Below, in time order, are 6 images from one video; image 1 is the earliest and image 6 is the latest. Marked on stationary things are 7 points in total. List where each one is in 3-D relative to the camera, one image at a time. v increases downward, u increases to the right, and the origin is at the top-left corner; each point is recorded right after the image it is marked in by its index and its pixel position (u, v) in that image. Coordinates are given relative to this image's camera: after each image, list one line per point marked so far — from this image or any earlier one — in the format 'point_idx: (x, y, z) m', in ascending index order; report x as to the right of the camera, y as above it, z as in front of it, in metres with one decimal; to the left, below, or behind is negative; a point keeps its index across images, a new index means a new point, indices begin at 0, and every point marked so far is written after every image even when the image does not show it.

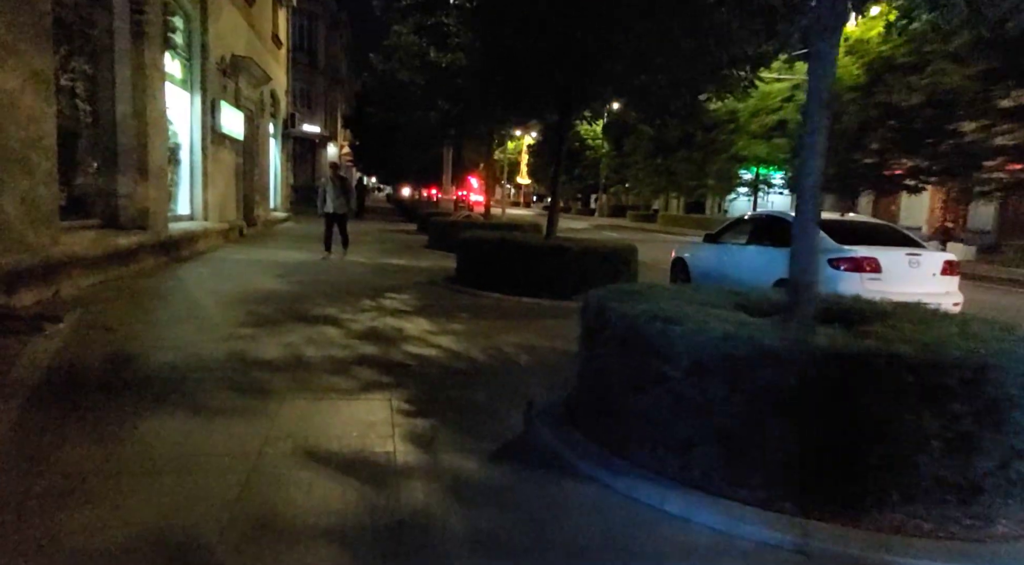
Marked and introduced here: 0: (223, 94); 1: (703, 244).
0: (-7.3, +4.7, +16.5) m
1: (+3.6, +0.7, +12.4) m
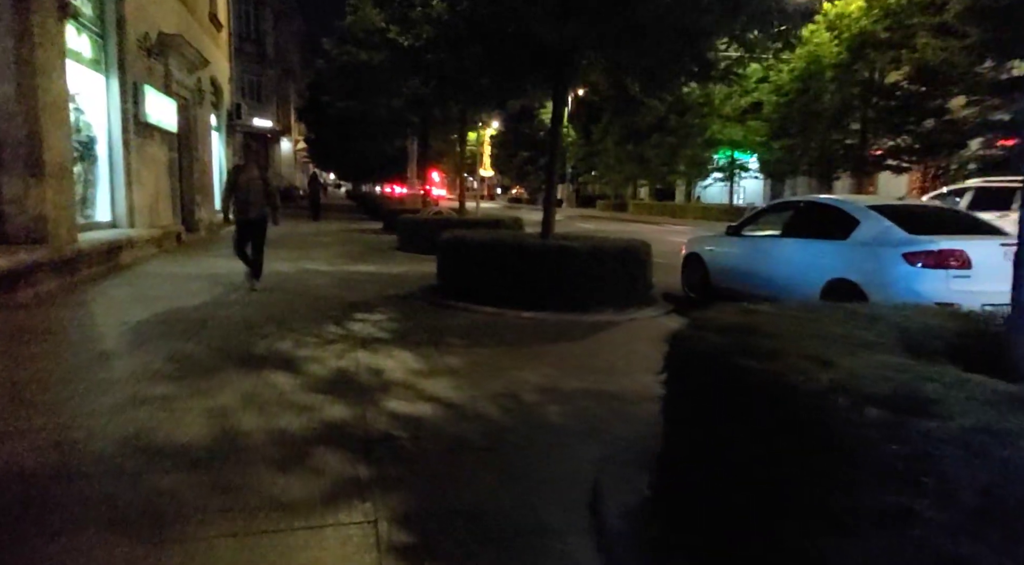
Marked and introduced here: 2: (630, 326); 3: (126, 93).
0: (-7.8, +4.4, +14.1) m
1: (+3.4, +0.7, +10.7) m
2: (+1.5, -0.6, +8.5) m
3: (-7.6, +3.7, +13.0) m
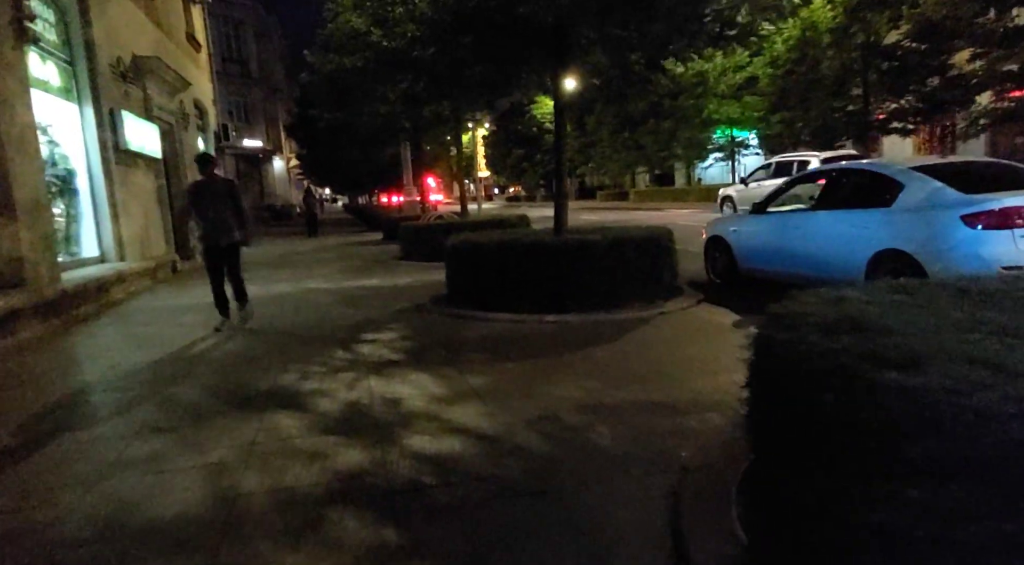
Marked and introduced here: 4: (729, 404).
0: (-7.9, +3.7, +13.5) m
1: (+3.6, +1.0, +10.0) m
2: (+1.7, -0.5, +7.8) m
3: (-7.7, +3.0, +12.4) m
4: (+1.5, -0.9, +4.7) m
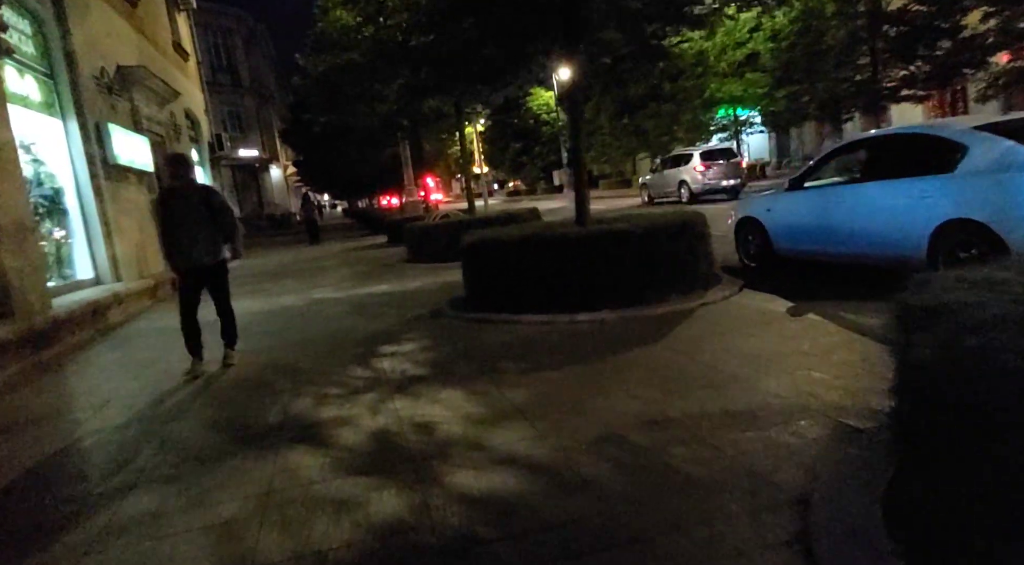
0: (-7.8, +3.2, +12.8) m
1: (+3.8, +1.3, +9.3) m
2: (+2.1, -0.3, +7.1) m
3: (-7.5, +2.6, +11.7) m
4: (+1.9, -0.8, +4.0) m
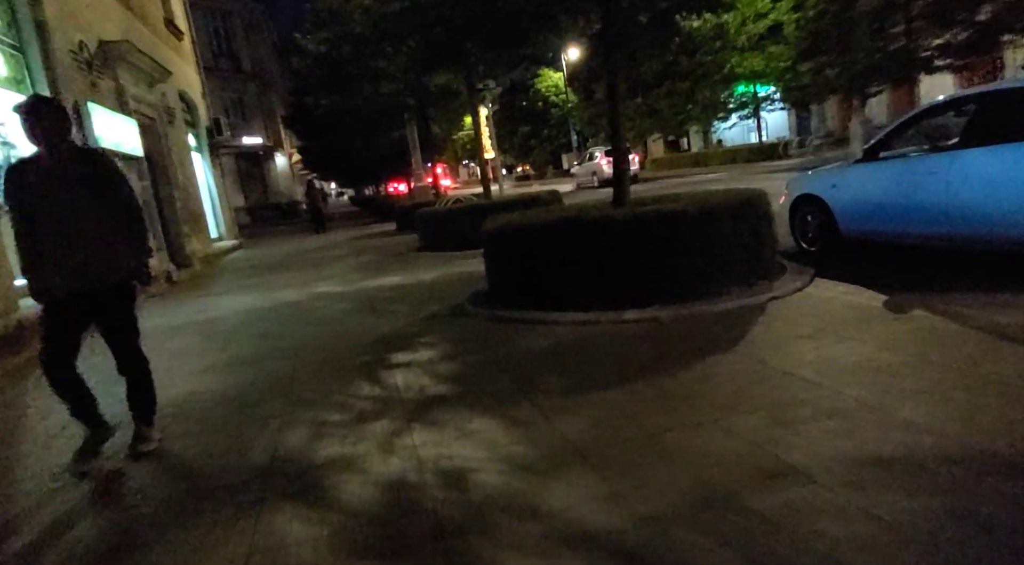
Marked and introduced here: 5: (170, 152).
0: (-7.4, +3.3, +11.7) m
1: (+4.1, +1.4, +8.0) m
2: (+2.4, -0.2, +5.9) m
3: (-7.2, +2.7, +10.6) m
4: (+2.2, -0.7, +2.9) m
5: (-8.6, +3.3, +16.6) m
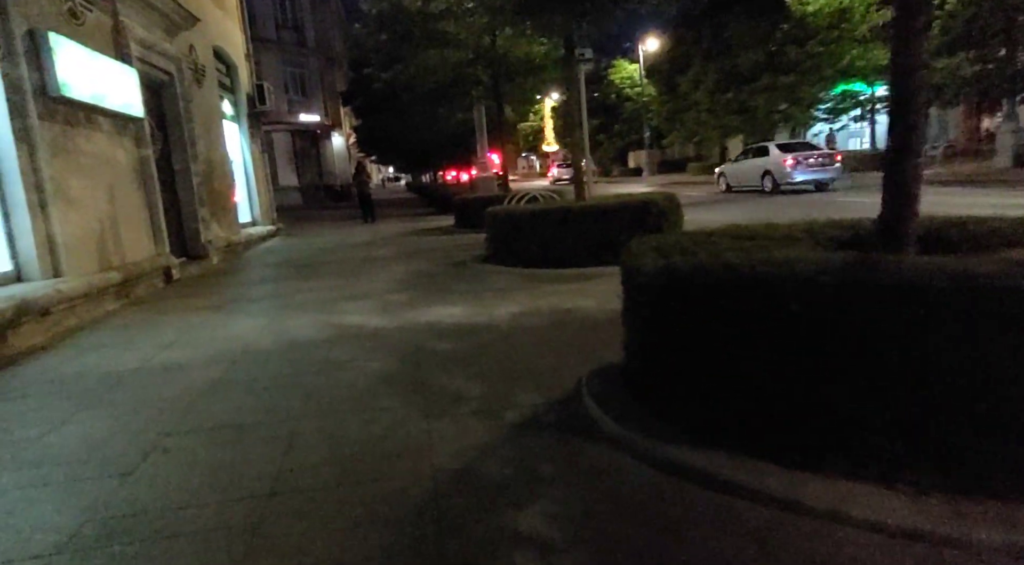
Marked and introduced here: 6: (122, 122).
0: (-5.8, +3.3, +8.6) m
1: (+5.3, +0.6, +4.1) m
2: (+3.3, -1.0, +2.2) m
3: (-5.7, +2.7, +7.5) m
4: (+2.8, -1.5, -0.9) m
5: (-6.6, +3.4, +13.6) m
6: (-6.0, +2.5, +10.1) m
